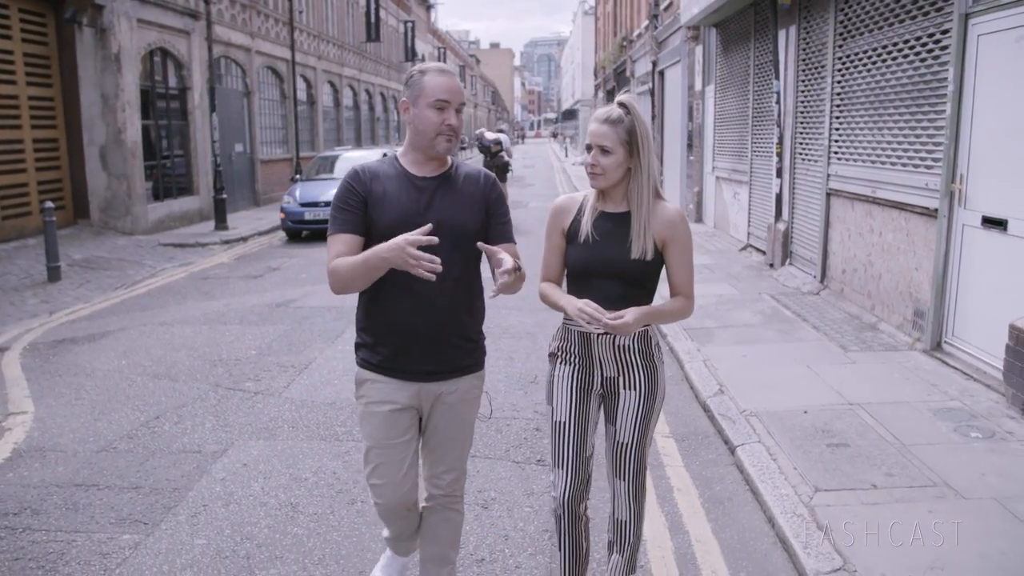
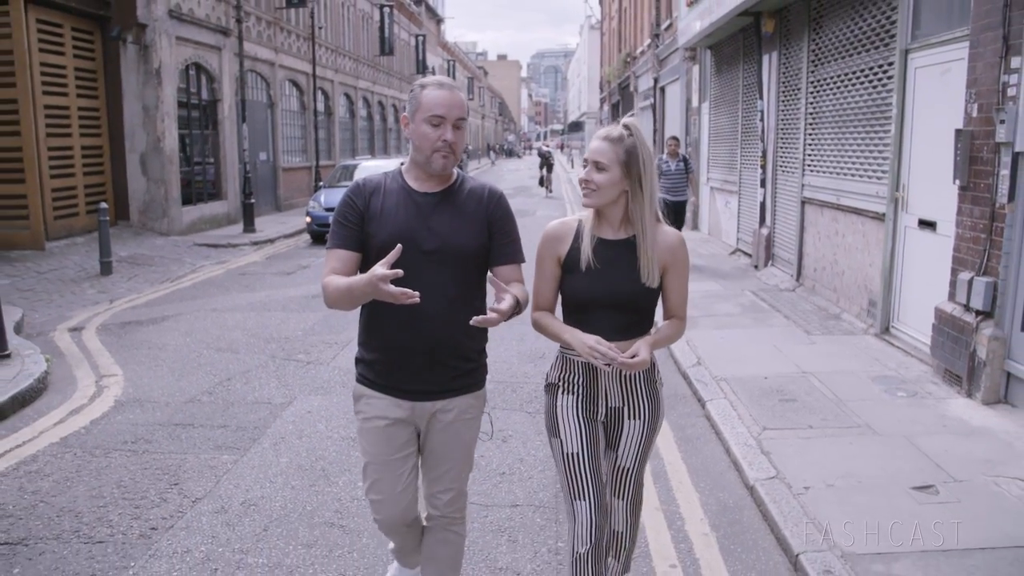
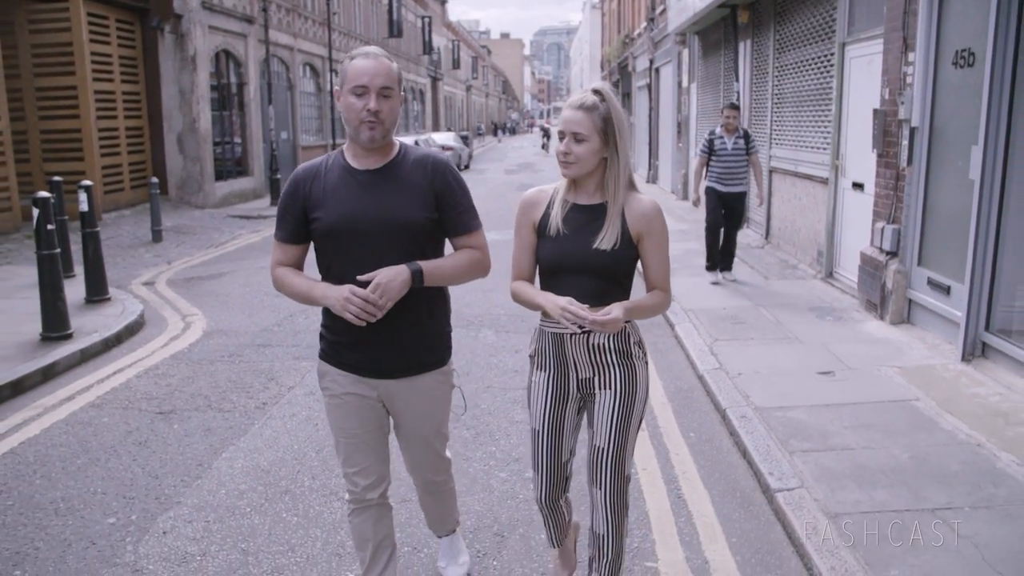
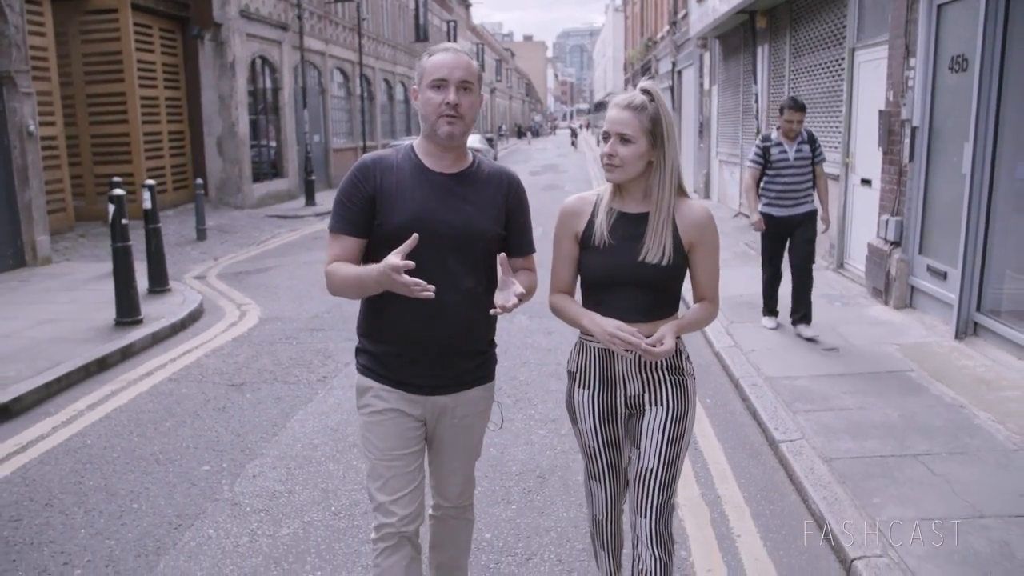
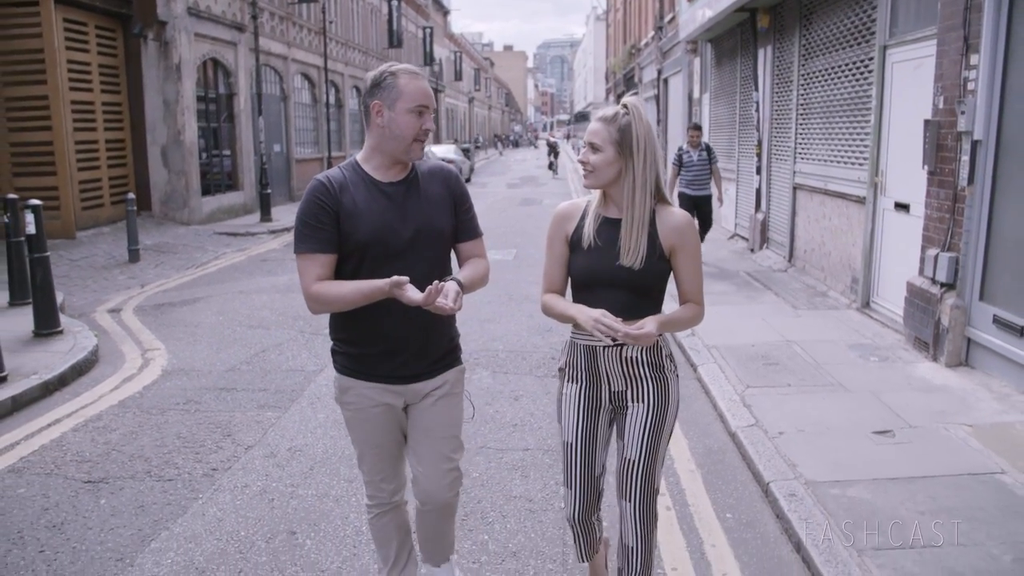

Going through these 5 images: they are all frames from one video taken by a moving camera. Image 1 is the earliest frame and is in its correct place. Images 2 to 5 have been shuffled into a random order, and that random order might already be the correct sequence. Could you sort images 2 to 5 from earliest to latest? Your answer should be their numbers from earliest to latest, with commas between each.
2, 5, 3, 4
